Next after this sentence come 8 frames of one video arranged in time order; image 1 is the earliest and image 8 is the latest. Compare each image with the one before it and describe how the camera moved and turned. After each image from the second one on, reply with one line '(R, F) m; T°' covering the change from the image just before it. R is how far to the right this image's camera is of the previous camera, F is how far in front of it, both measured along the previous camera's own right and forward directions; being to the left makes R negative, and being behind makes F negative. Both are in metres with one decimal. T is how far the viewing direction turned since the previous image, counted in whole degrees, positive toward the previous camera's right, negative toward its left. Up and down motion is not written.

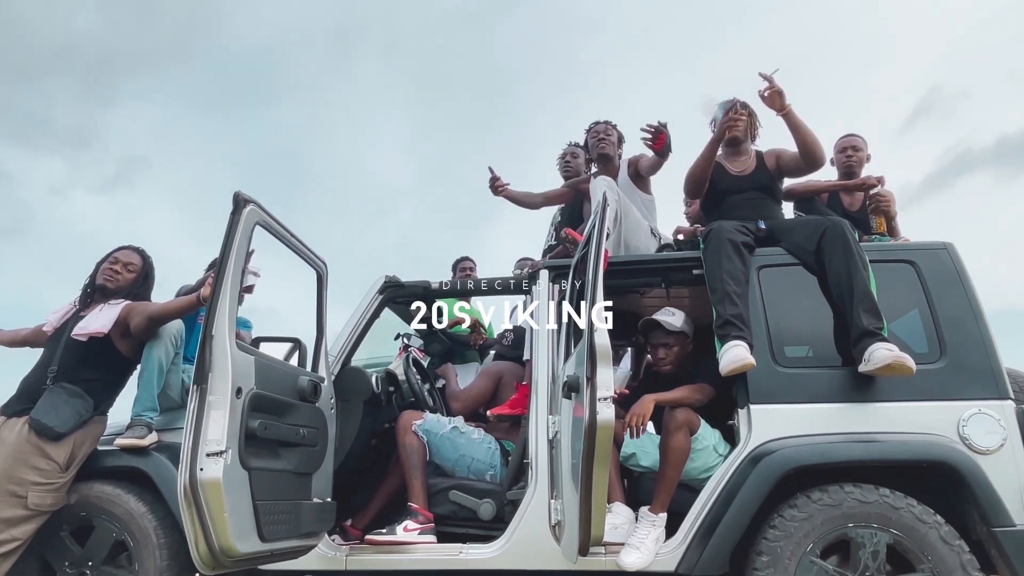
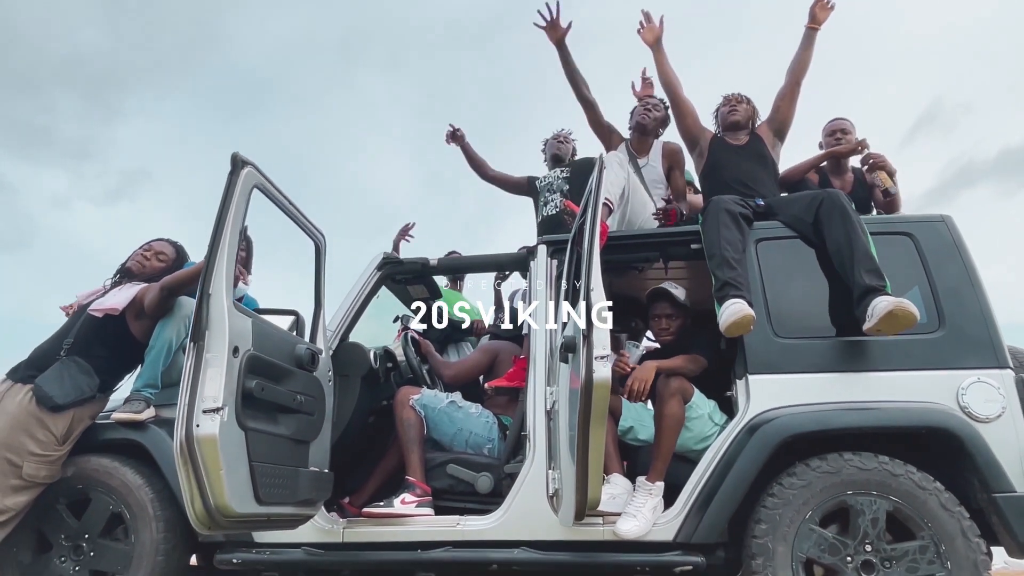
(0.0, 0.0) m; 0°
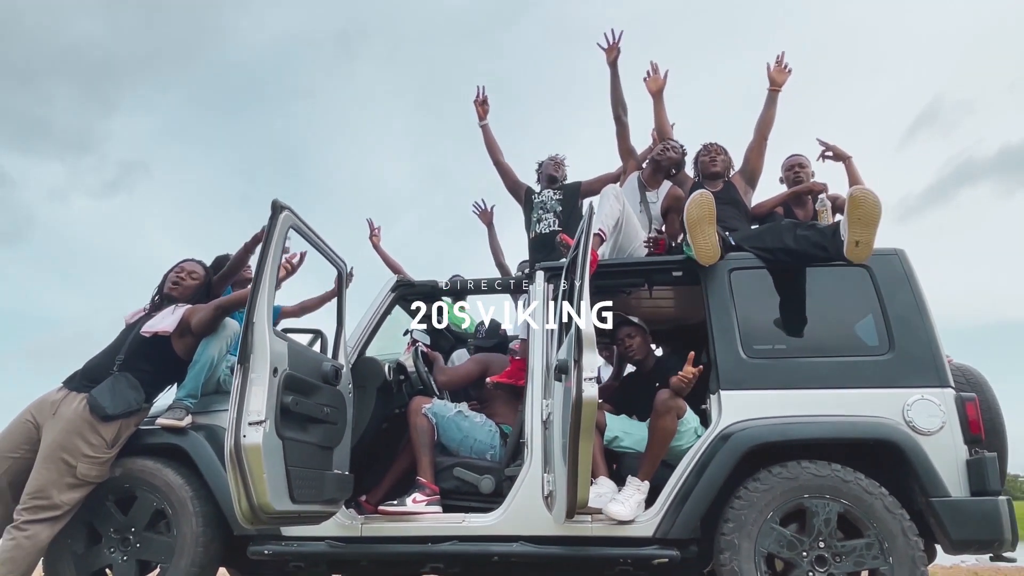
(0.0, -0.4) m; 0°
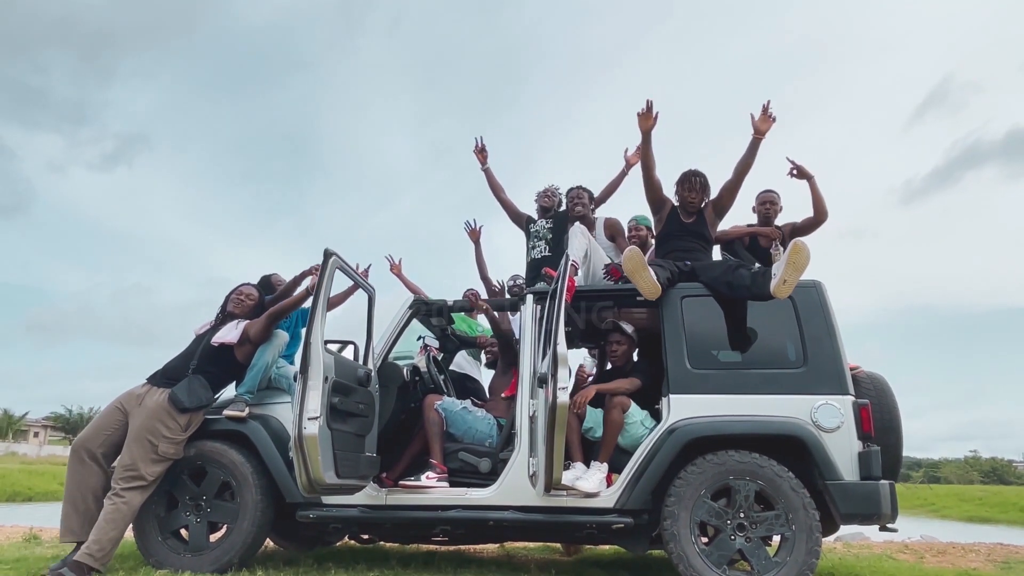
(0.0, -0.9) m; 0°
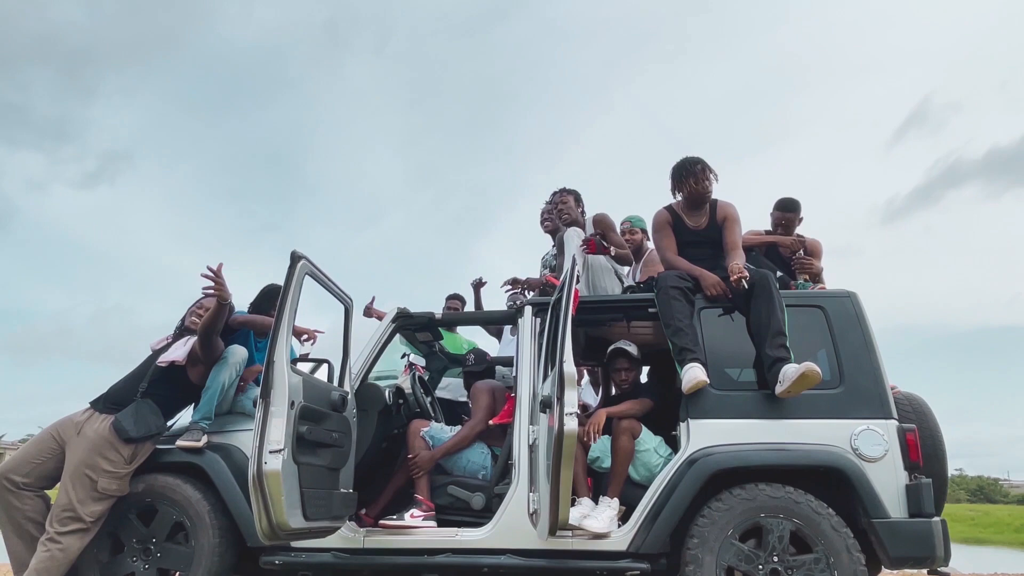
(-0.1, +0.5) m; +1°
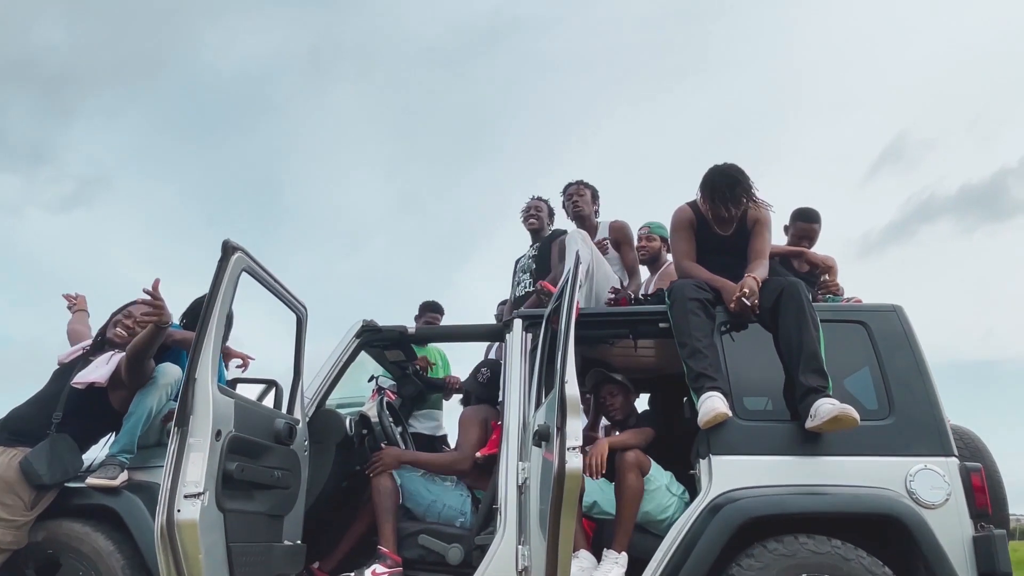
(0.0, +0.6) m; +1°
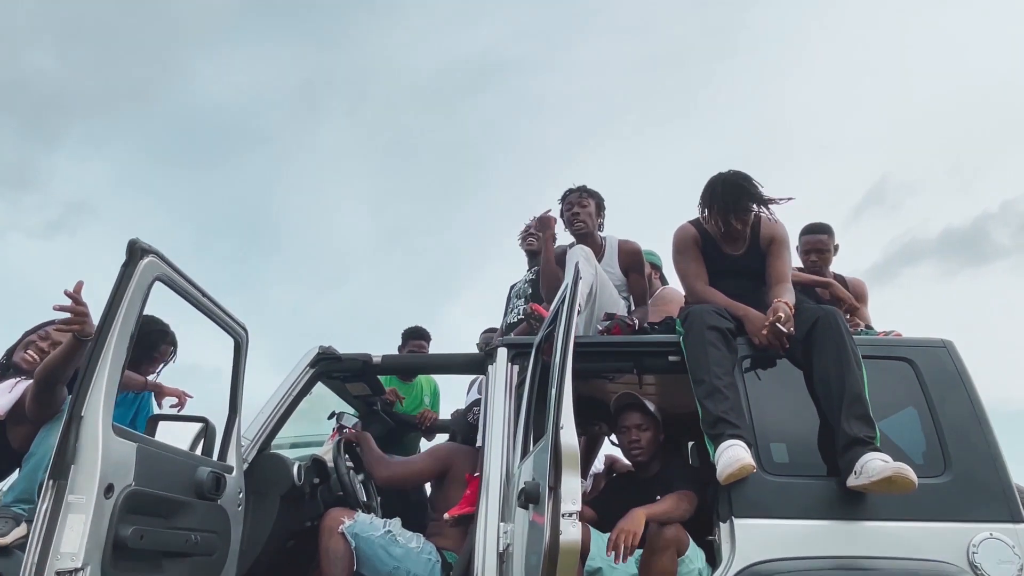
(0.0, +0.5) m; +1°
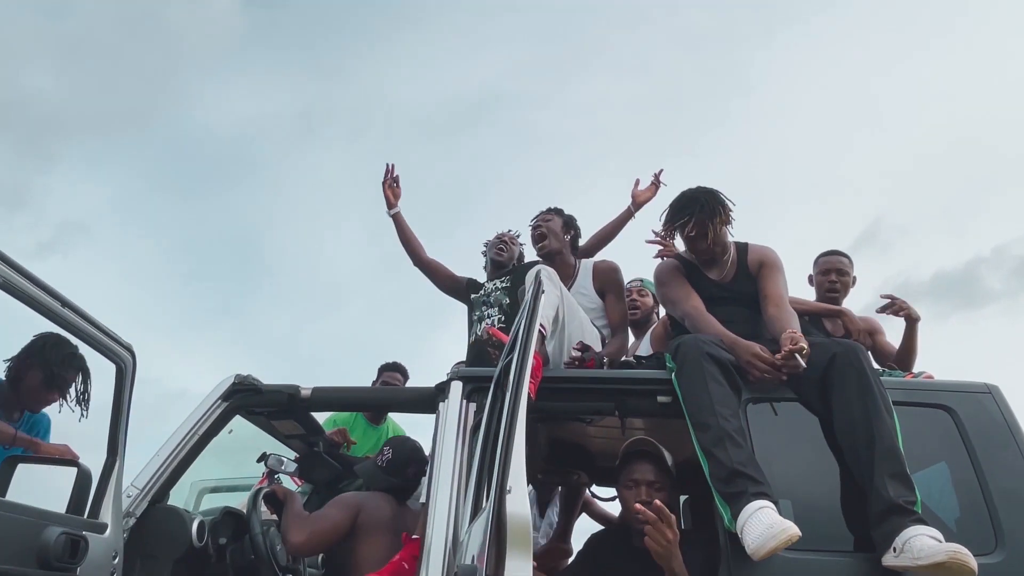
(+0.1, +0.5) m; 0°
